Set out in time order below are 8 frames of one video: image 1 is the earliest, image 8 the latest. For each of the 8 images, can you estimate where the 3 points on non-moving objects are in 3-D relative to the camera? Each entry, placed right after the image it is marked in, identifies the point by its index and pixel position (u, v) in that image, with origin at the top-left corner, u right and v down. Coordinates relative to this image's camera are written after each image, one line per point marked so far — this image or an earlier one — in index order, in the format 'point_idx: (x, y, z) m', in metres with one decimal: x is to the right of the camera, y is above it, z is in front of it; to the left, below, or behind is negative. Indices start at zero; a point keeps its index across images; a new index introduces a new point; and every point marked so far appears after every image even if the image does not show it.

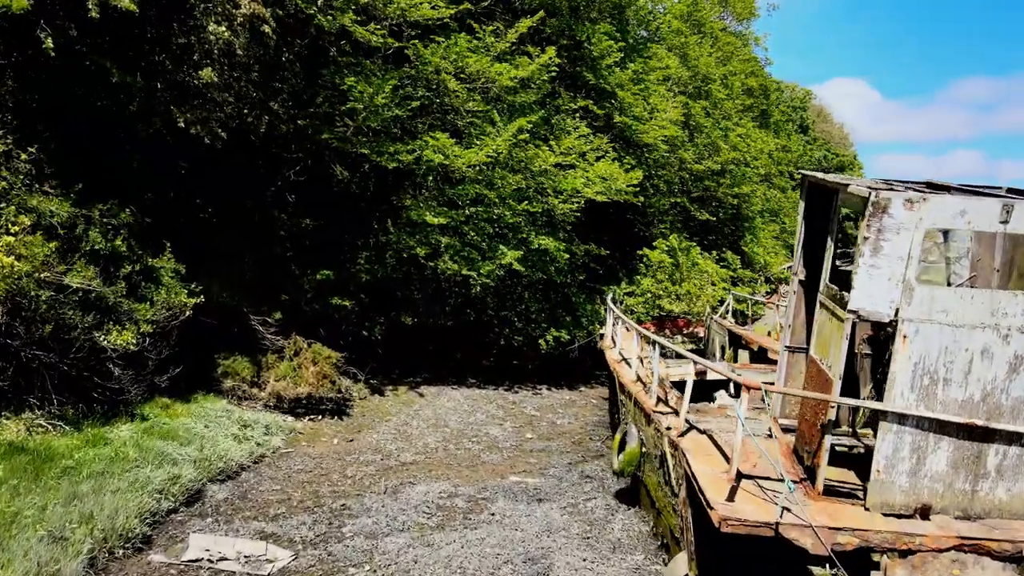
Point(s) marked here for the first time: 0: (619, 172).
0: (+2.1, +2.2, +14.0) m
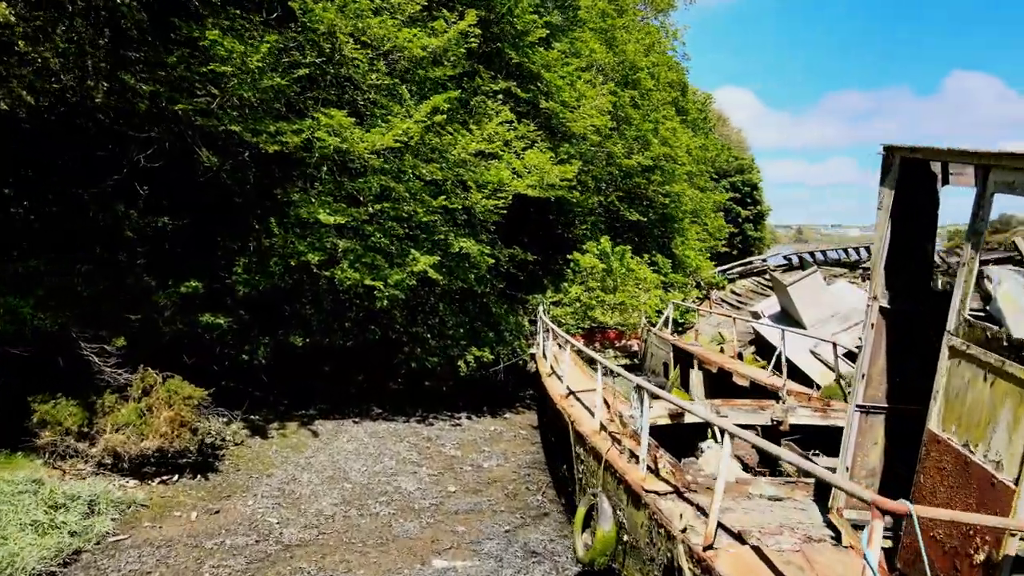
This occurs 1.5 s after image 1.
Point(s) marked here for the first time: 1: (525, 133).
0: (+0.7, +2.0, +12.1) m
1: (+0.2, +2.7, +12.7) m
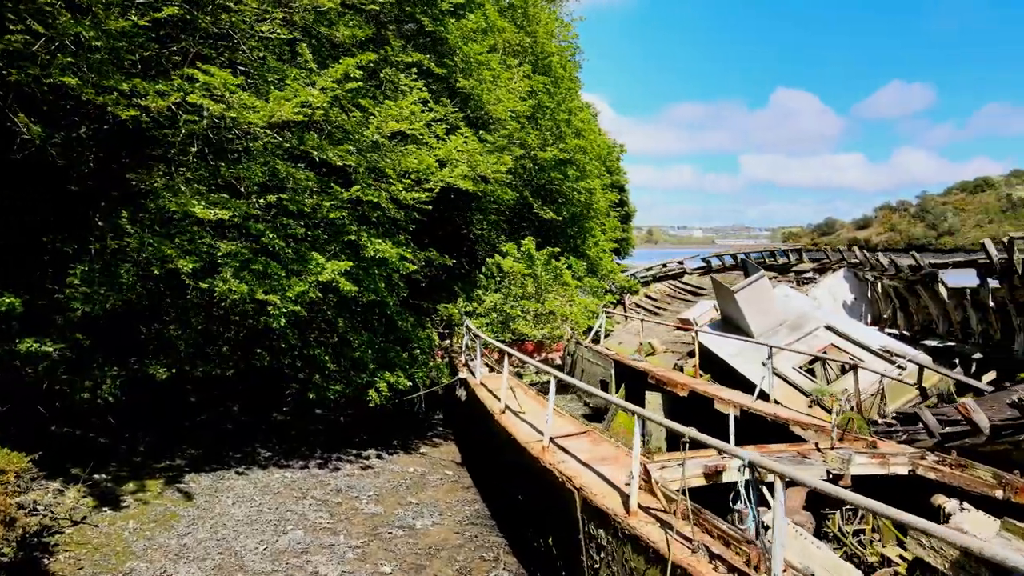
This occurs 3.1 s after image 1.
0: (-0.5, +1.9, +10.2) m
1: (-1.0, +2.5, +10.7) m
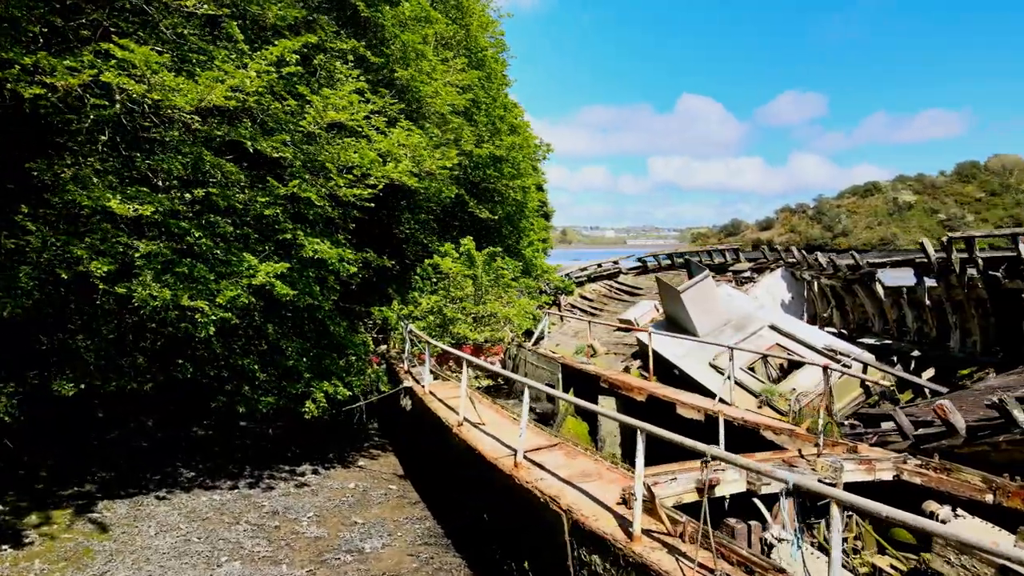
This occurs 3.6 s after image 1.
0: (-1.2, +1.9, +9.7) m
1: (-1.8, +2.5, +10.1) m
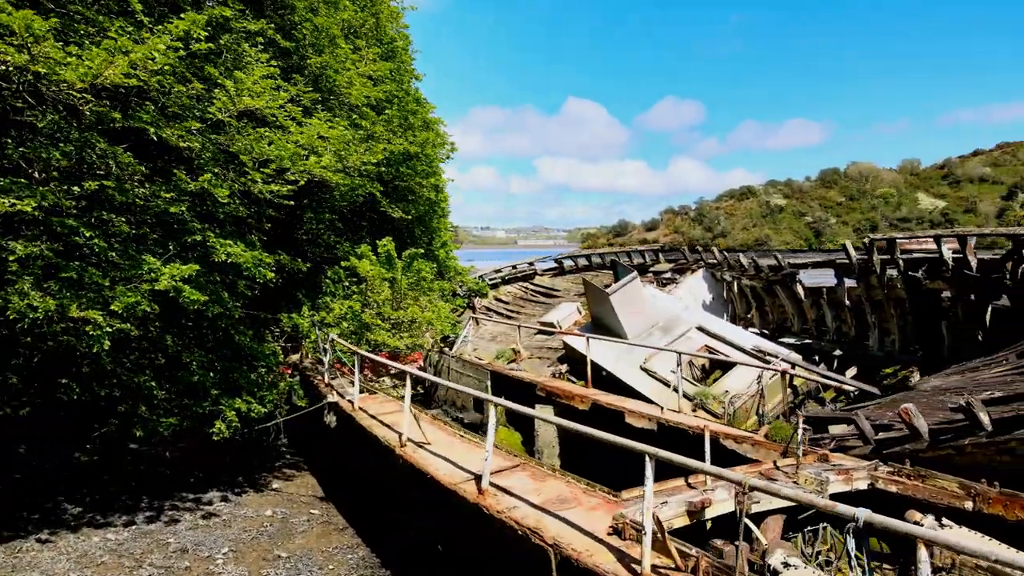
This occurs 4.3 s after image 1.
0: (-2.1, +1.8, +8.9) m
1: (-2.7, +2.4, +9.2) m
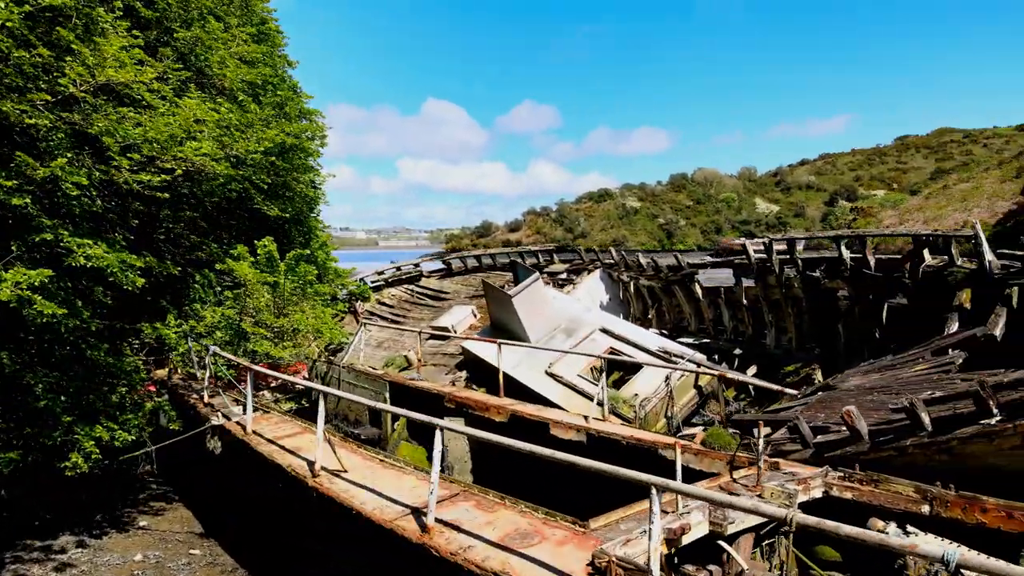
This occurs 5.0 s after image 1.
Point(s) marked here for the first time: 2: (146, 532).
0: (-3.1, +1.8, +7.8) m
1: (-3.8, +2.4, +8.0) m
2: (-3.8, -2.5, +7.6) m
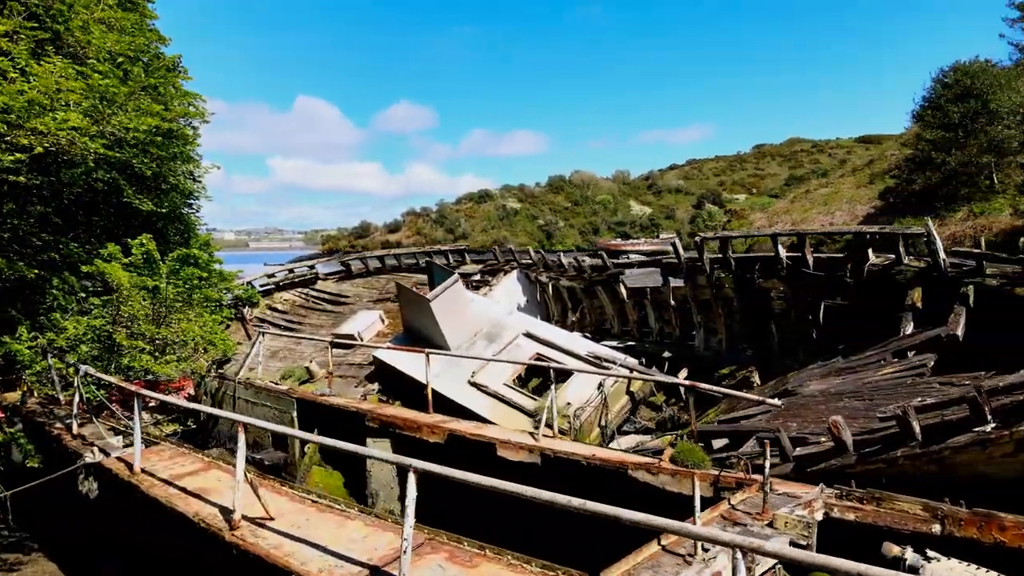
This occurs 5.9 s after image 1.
0: (-3.7, +1.7, +6.5) m
1: (-4.4, +2.3, +6.5) m
2: (-4.3, -2.6, +6.1) m
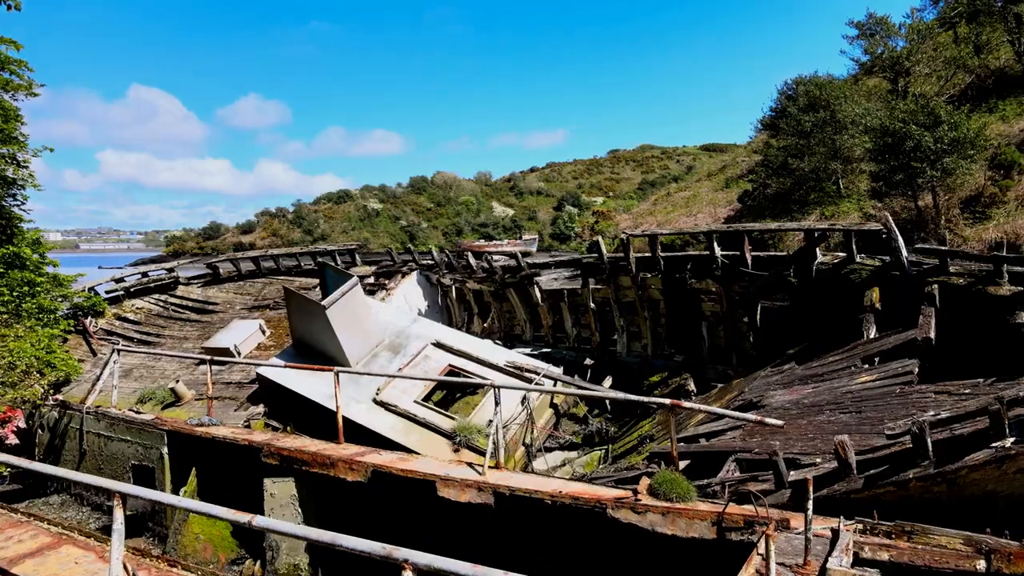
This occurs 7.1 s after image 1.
0: (-4.1, +1.6, +4.7) m
1: (-4.8, +2.2, +4.7) m
2: (-4.6, -2.7, +4.3) m
